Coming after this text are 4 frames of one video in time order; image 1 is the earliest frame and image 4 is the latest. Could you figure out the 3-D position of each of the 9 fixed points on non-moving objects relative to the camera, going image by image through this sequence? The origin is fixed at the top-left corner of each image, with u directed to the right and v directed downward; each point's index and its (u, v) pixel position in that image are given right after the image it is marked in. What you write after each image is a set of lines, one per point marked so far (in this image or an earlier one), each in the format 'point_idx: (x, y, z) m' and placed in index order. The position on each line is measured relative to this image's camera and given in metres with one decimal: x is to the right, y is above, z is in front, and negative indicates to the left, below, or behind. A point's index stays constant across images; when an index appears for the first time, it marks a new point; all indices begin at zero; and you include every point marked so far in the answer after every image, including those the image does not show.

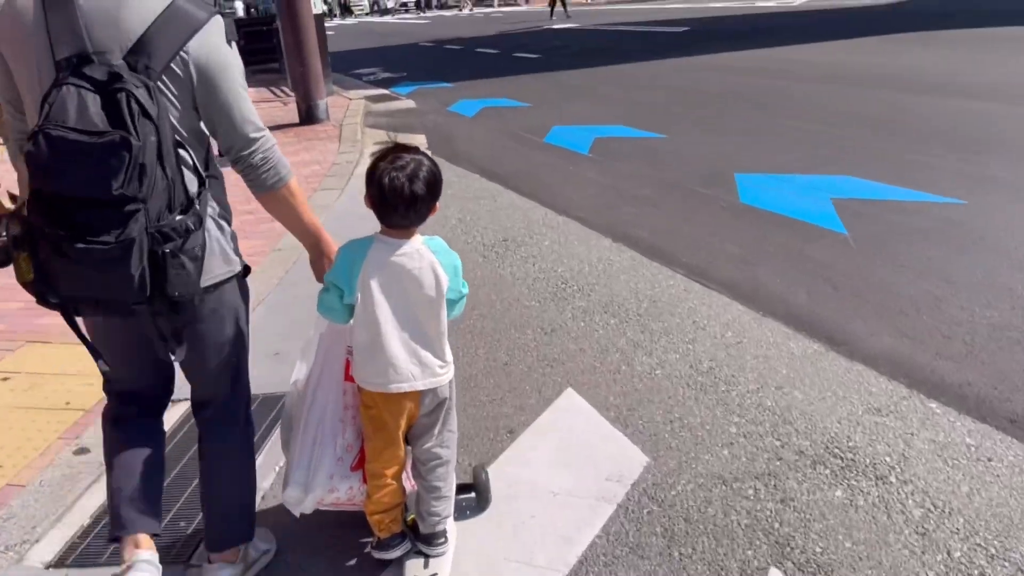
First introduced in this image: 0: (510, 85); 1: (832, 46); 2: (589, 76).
0: (-0.1, +3.3, +13.8) m
1: (+5.2, +3.9, +13.6) m
2: (+1.2, +3.4, +13.5) m
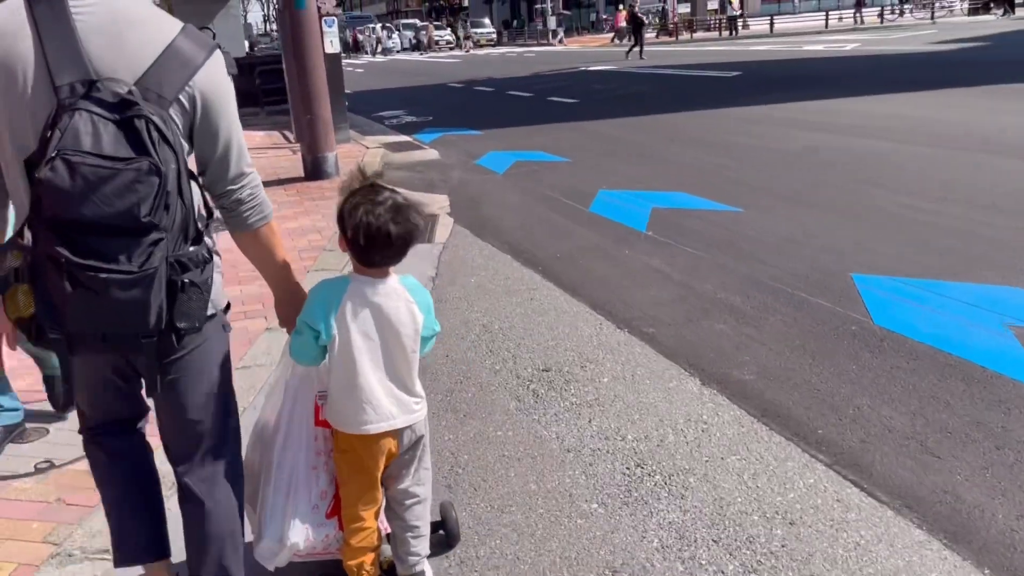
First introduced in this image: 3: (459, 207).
0: (+0.5, +2.3, +12.4) m
1: (+5.7, +2.8, +12.1) m
2: (+1.7, +2.3, +12.1) m
3: (-0.5, +0.8, +8.2) m
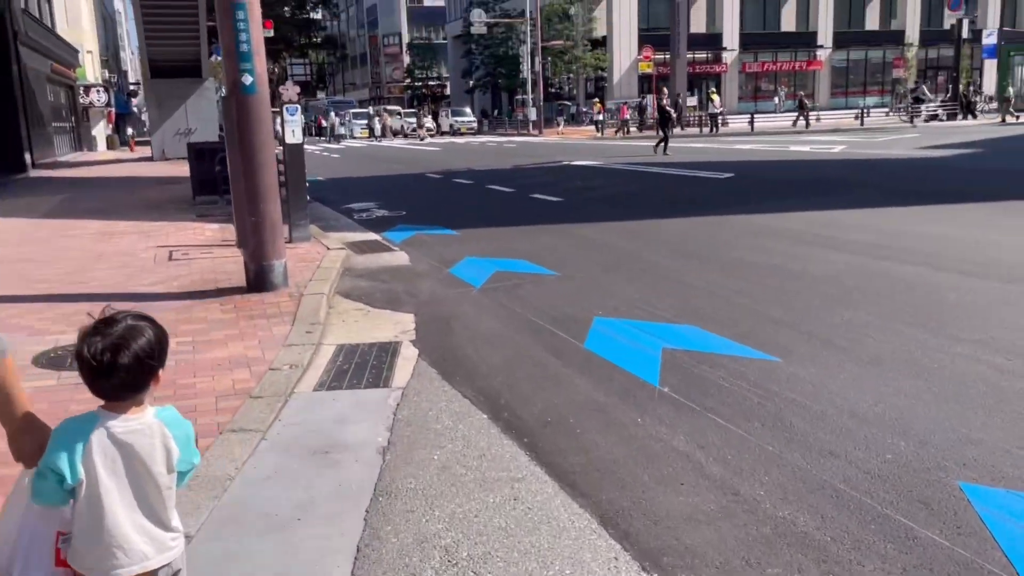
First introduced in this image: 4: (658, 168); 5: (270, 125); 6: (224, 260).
0: (+0.2, +0.7, +11.2) m
1: (+5.4, +1.0, +11.1) m
2: (+1.5, +0.7, +10.9) m
3: (-0.7, -0.4, +6.8) m
4: (+3.3, +2.7, +19.2) m
5: (-2.2, +1.5, +7.7) m
6: (-3.3, +0.3, +9.5) m
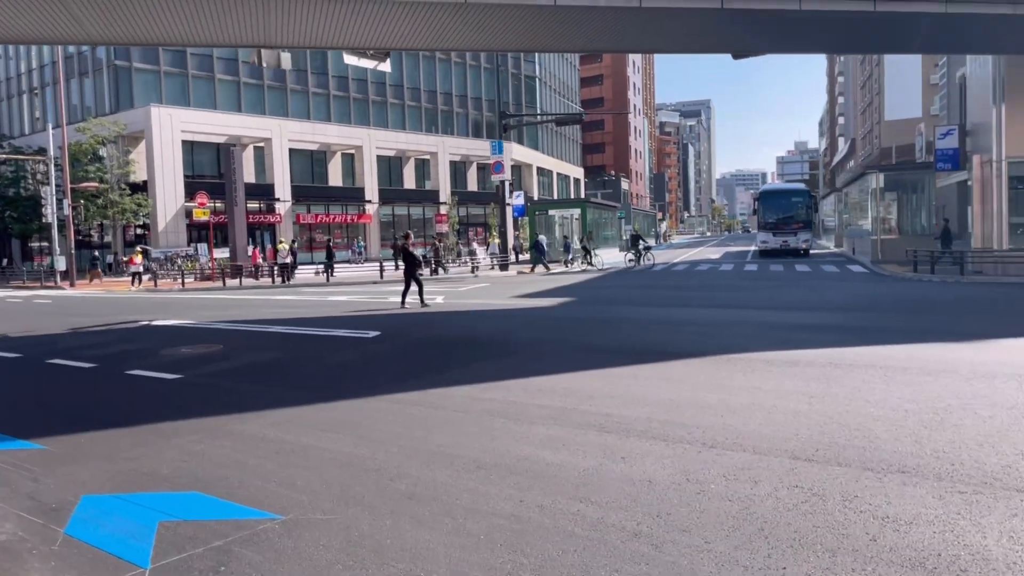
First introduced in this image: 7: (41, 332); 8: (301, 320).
0: (-3.1, -1.4, +7.5) m
1: (+1.5, -1.0, +10.1) m
2: (-1.9, -1.3, +7.9) m
3: (-1.6, -1.7, +3.2) m
4: (-4.6, -0.8, +16.2) m
5: (-3.5, 0.0, +3.4) m
6: (-5.2, -1.5, +4.3) m
7: (-10.1, -1.0, +18.2) m
8: (-4.4, -0.7, +17.7) m
